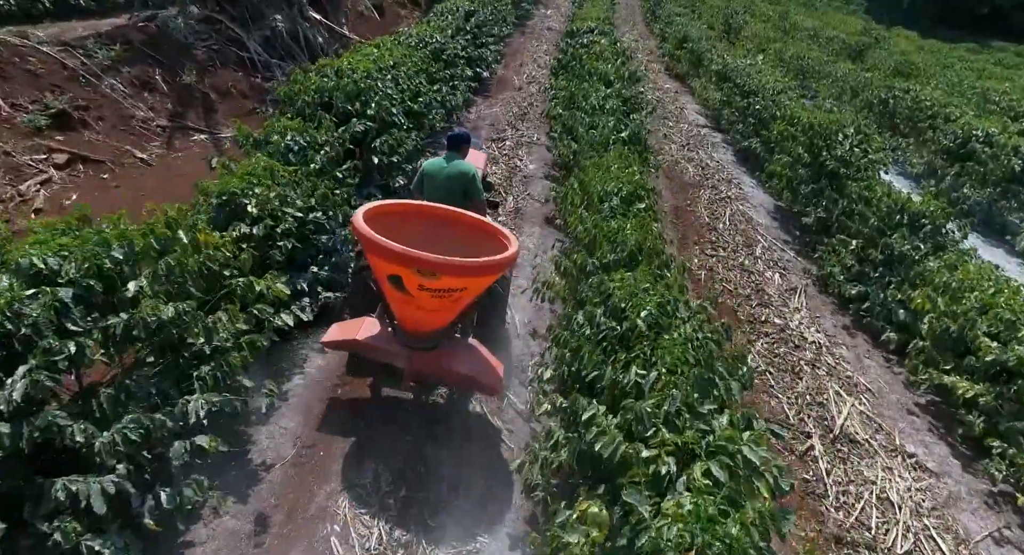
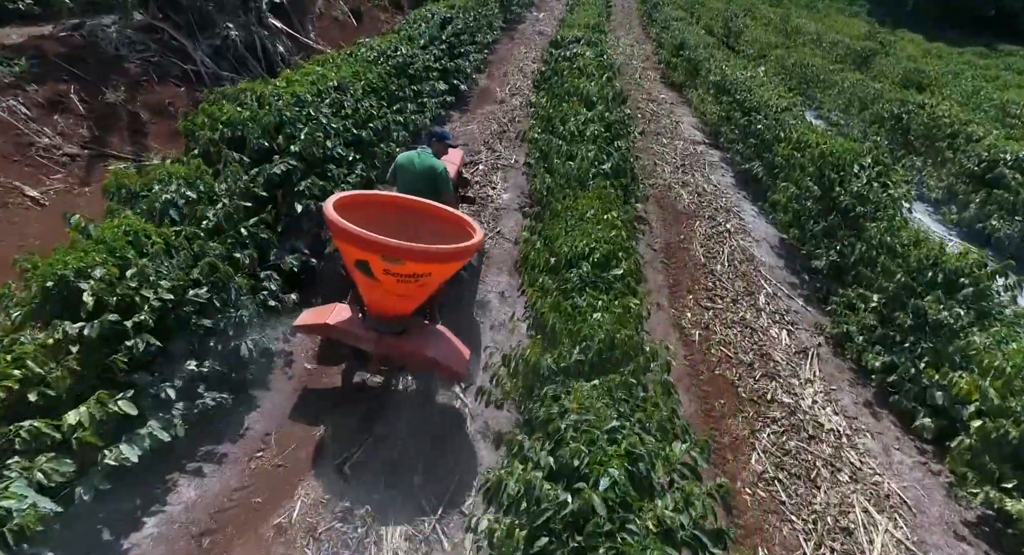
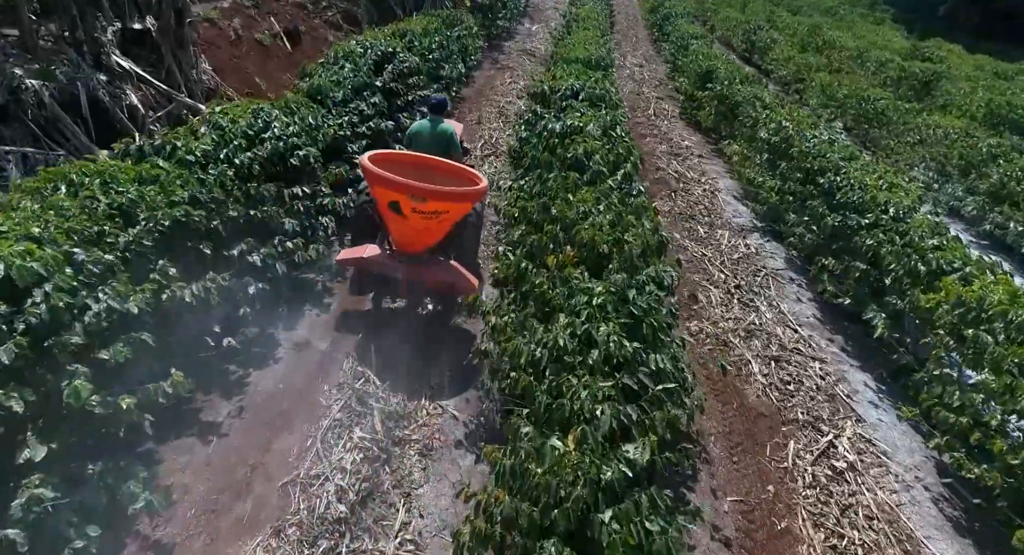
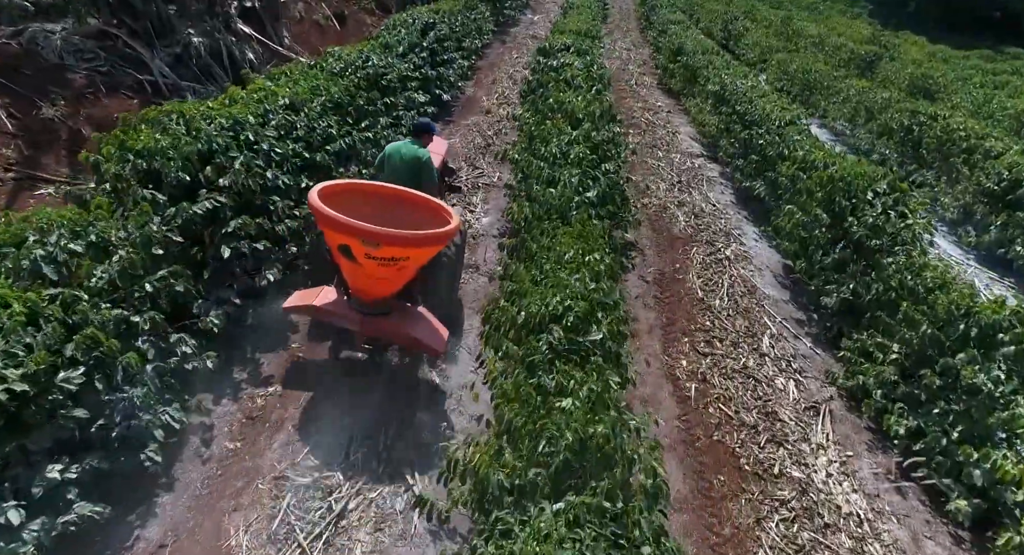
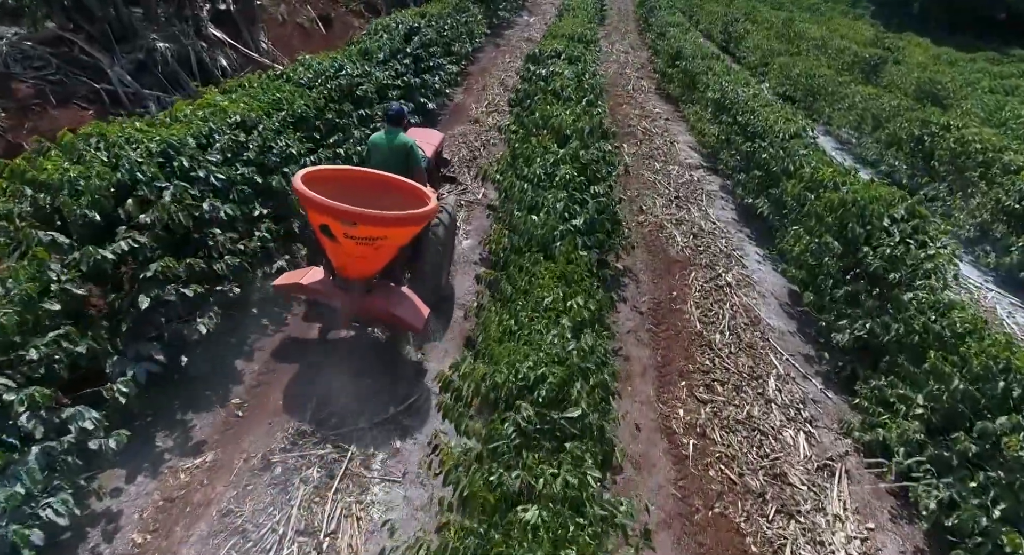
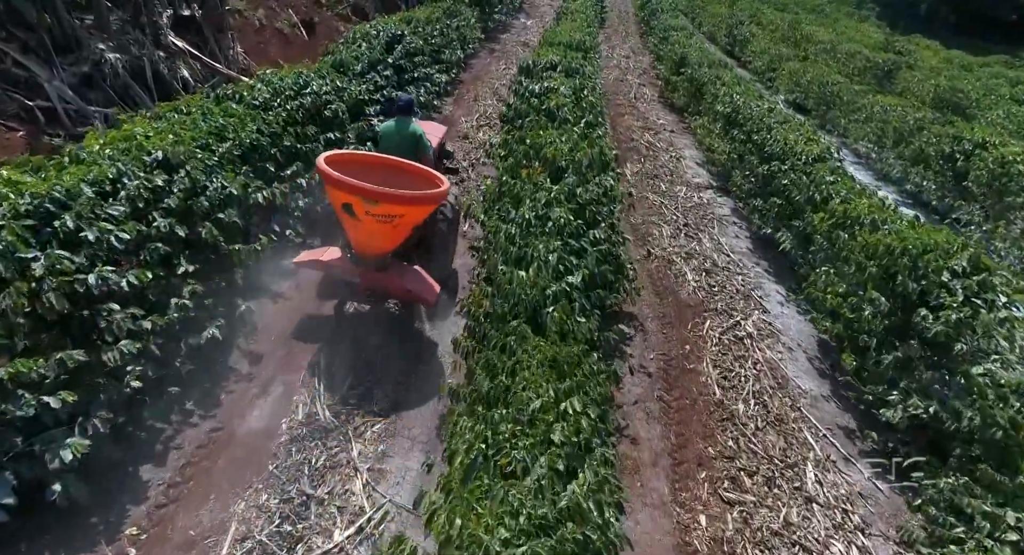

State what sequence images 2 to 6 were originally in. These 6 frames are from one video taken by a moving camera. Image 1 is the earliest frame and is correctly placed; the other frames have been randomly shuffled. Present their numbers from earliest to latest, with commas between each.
2, 4, 5, 6, 3
